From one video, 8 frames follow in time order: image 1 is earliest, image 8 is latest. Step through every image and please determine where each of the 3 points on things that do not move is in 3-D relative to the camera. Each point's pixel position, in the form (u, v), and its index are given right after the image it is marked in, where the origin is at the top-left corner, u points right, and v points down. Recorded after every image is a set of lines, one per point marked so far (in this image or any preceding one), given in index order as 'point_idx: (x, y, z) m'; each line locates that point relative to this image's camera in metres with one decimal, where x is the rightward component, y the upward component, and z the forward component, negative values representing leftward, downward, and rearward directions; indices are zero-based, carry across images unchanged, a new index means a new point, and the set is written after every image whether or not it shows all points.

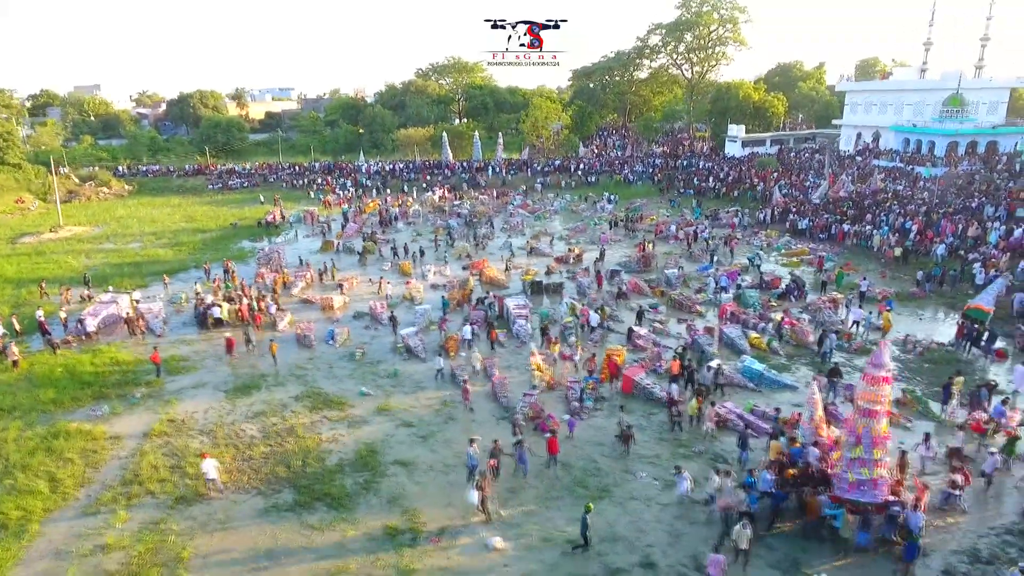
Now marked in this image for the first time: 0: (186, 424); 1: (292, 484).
0: (-8.3, -3.4, +16.1) m
1: (-4.6, -4.1, +13.4) m
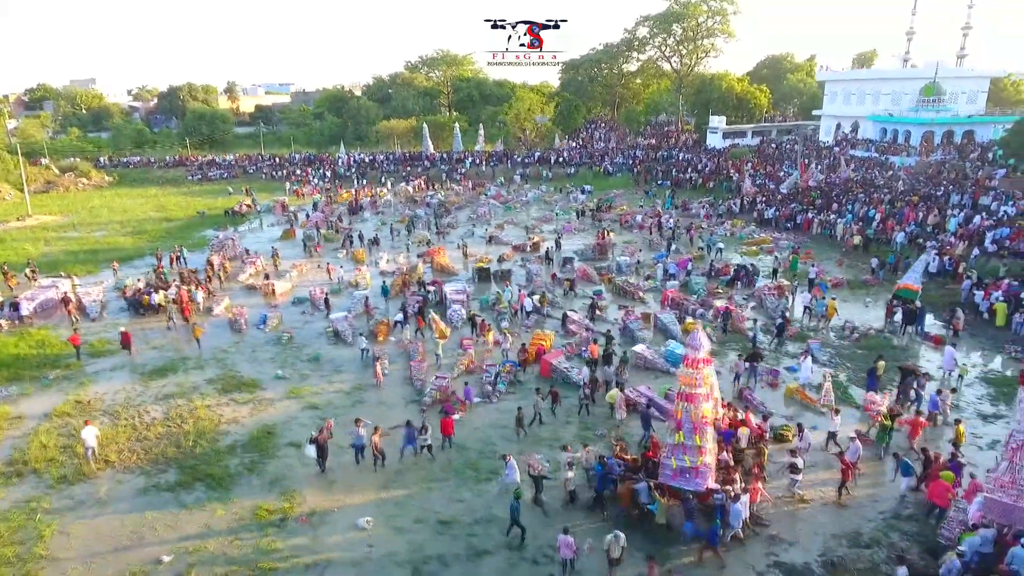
0: (-10.5, -2.9, +15.8) m
1: (-6.9, -3.6, +13.1) m
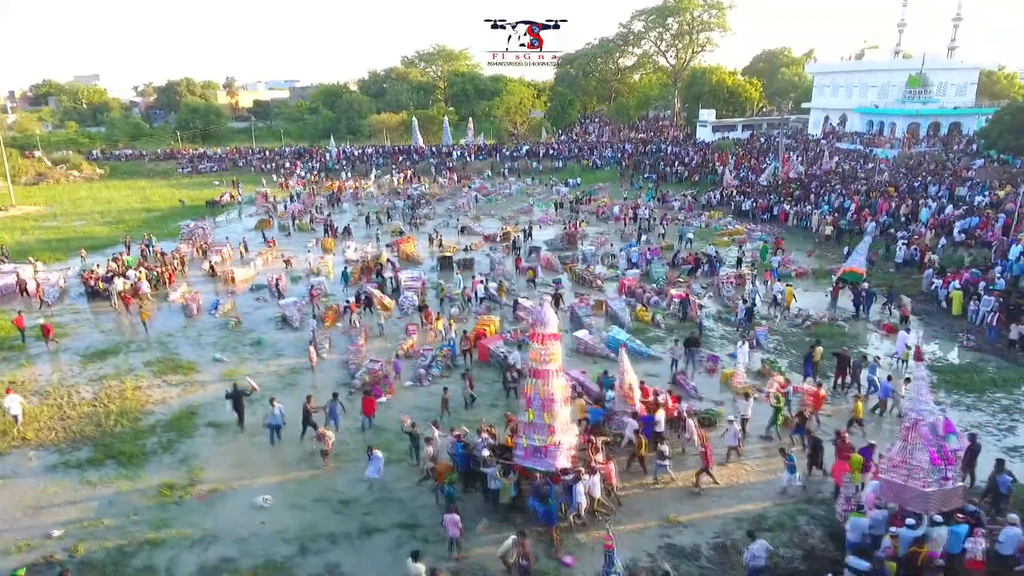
0: (-12.1, -2.4, +15.7) m
1: (-8.5, -3.2, +12.9) m
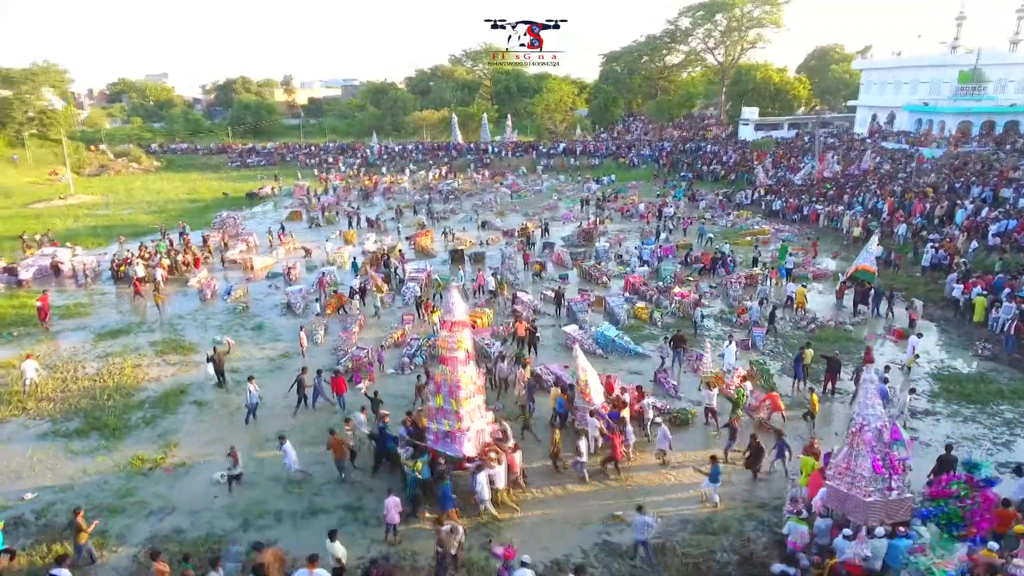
0: (-12.5, -1.8, +16.7) m
1: (-9.2, -2.7, +13.6) m
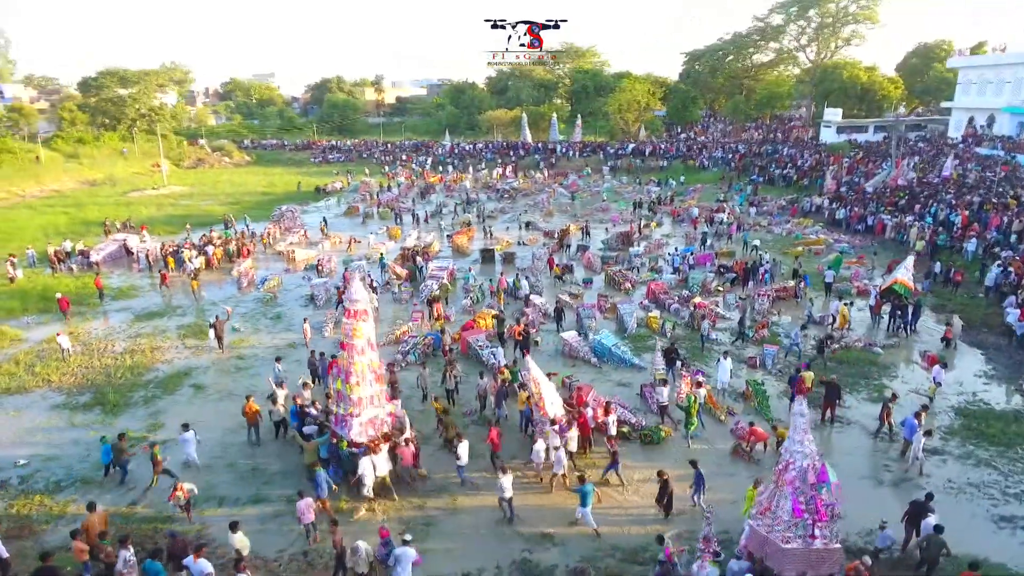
0: (-12.4, -1.3, +18.2) m
1: (-9.6, -2.4, +14.7) m
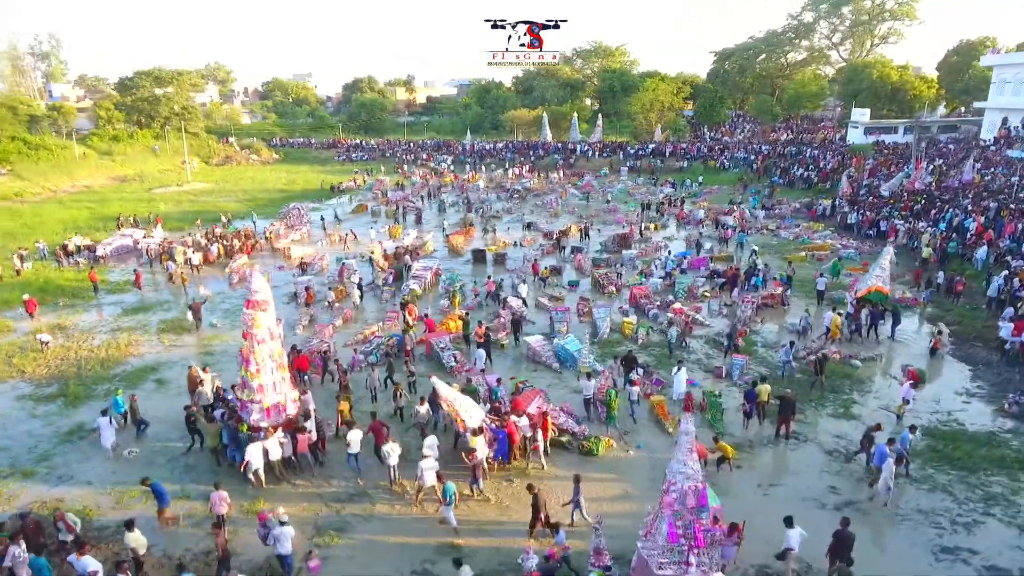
0: (-13.2, -1.2, +18.7) m
1: (-10.6, -2.2, +15.0) m
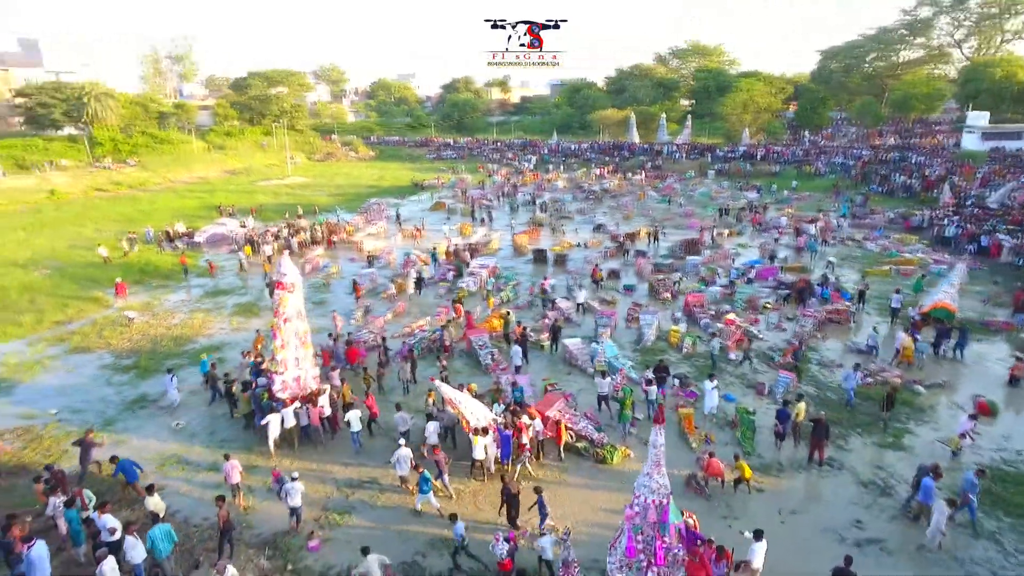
0: (-11.6, -0.6, +20.5) m
1: (-9.7, -1.8, +16.5) m
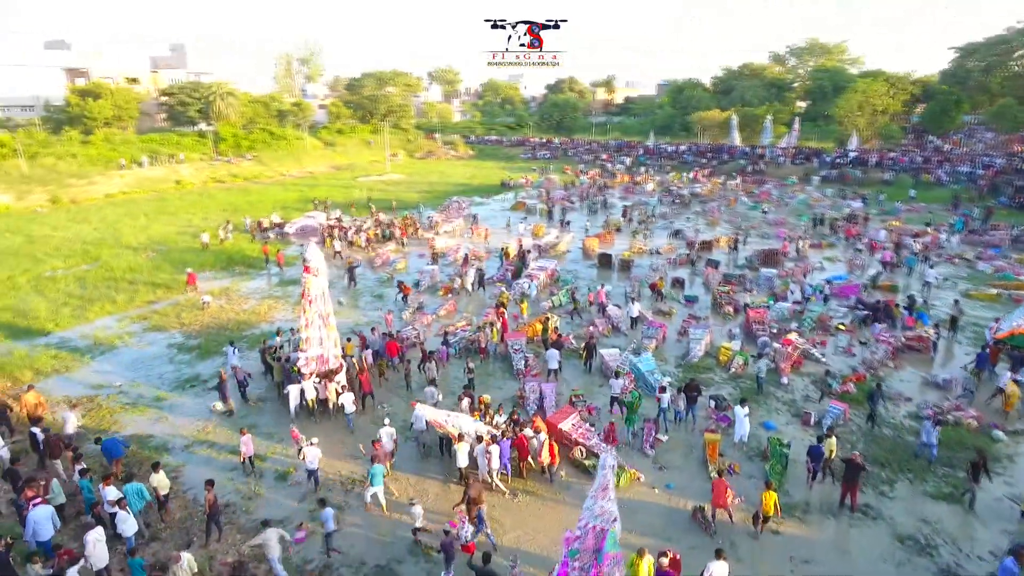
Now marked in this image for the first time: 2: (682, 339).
0: (-9.7, -0.1, +22.0) m
1: (-8.5, -1.4, +17.7) m
2: (+4.4, -1.3, +16.5) m
